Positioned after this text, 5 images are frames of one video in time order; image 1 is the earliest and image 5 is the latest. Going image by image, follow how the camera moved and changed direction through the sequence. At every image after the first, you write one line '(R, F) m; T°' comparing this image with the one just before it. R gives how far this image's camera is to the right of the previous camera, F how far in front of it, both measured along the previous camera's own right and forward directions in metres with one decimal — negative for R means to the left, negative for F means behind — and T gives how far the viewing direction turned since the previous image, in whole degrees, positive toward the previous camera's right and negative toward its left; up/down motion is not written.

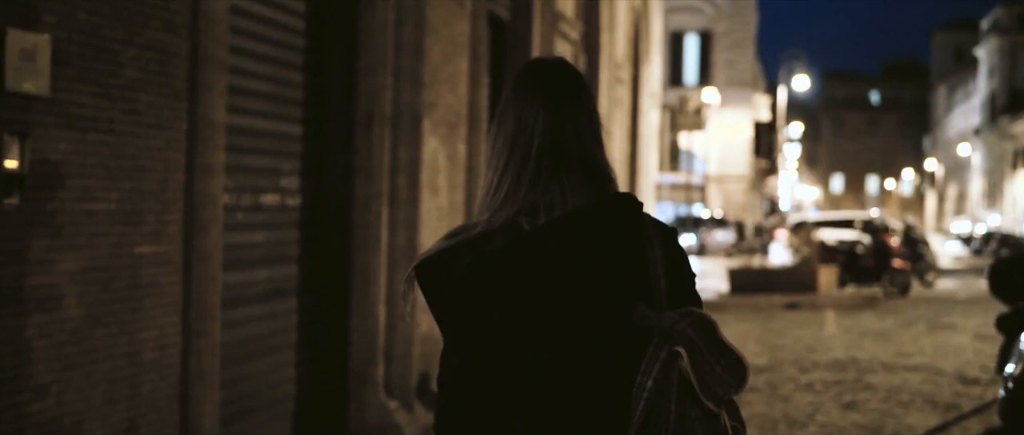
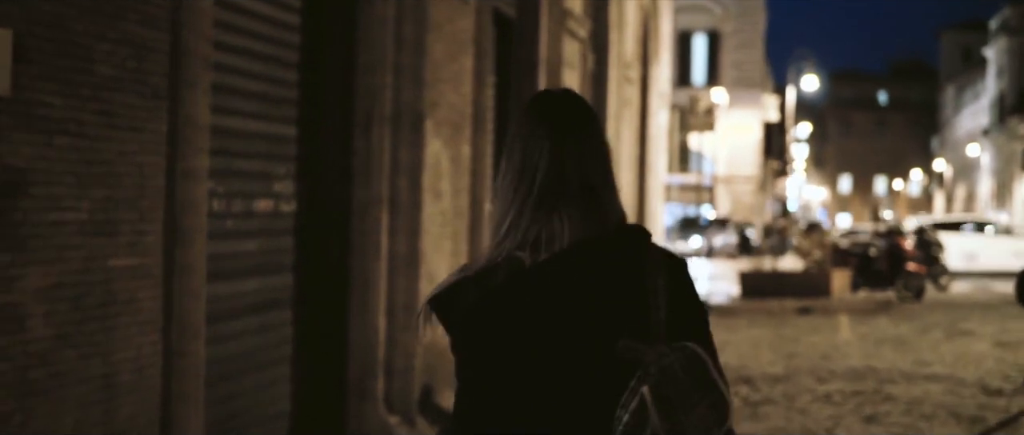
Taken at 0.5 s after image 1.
(0.0, +0.4) m; 0°
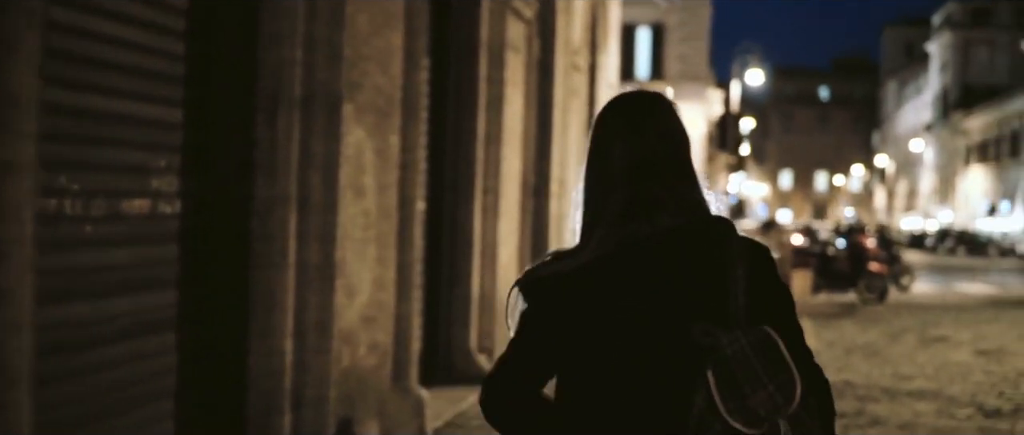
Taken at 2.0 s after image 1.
(0.0, +1.4) m; +1°
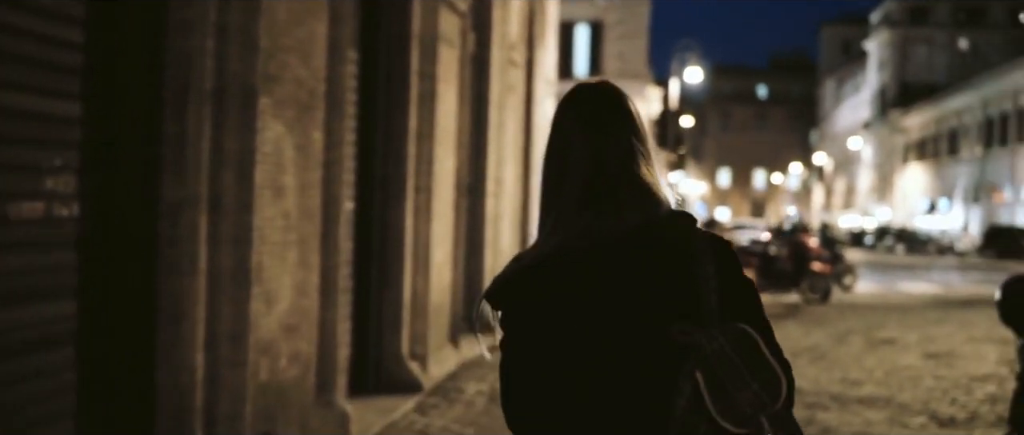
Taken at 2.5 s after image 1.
(0.0, +0.5) m; +2°
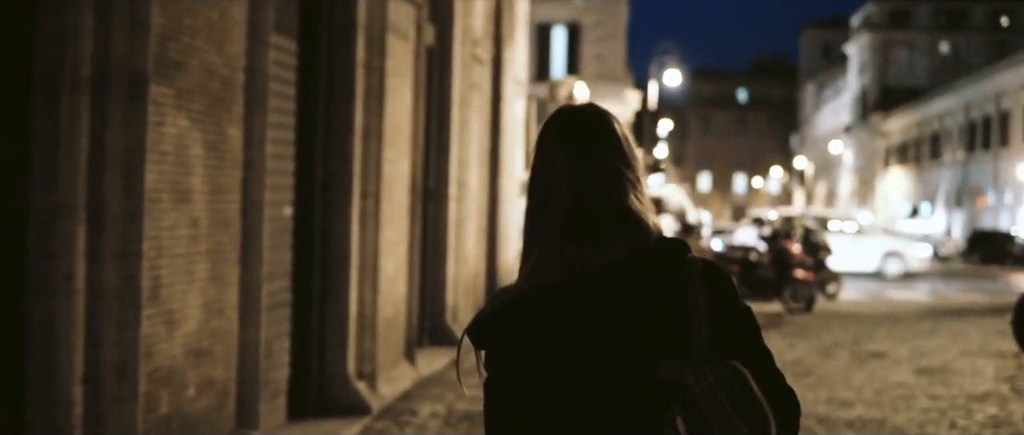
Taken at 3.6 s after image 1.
(+0.1, +1.0) m; 0°
